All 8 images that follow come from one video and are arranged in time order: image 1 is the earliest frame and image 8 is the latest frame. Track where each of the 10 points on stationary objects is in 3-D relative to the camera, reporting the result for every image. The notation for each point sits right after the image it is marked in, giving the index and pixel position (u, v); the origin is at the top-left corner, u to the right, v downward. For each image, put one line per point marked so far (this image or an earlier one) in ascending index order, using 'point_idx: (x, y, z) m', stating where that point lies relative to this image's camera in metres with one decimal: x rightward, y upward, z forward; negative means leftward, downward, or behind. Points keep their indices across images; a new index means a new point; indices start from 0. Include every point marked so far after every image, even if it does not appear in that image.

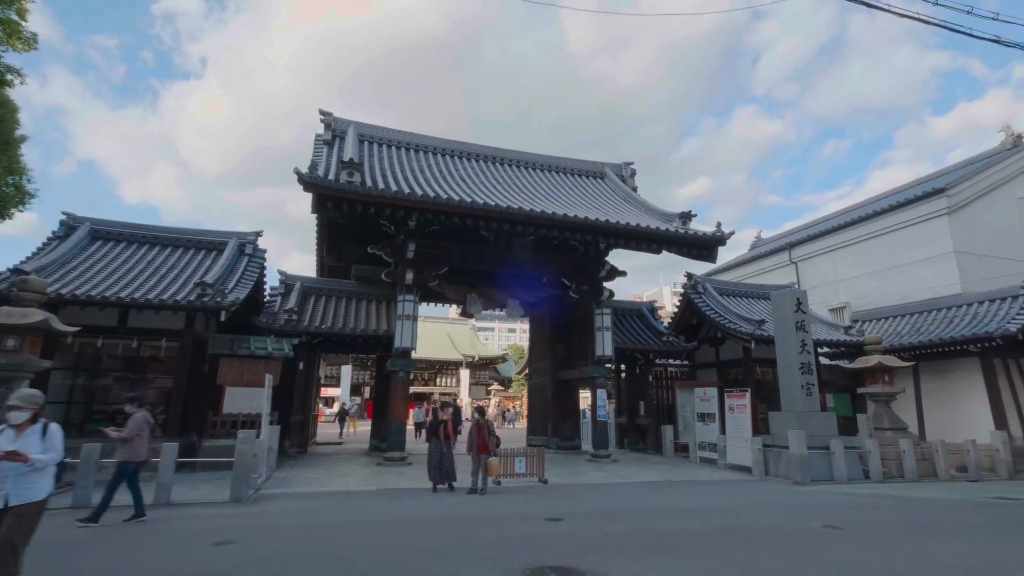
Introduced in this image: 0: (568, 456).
0: (+1.4, -4.2, +13.2) m
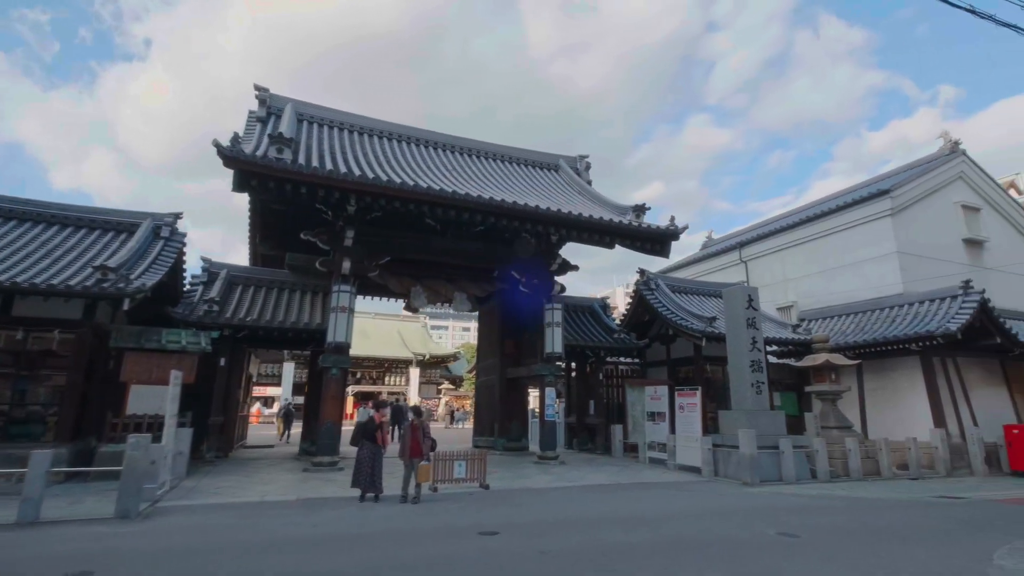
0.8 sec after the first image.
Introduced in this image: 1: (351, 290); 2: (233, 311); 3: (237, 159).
0: (+0.1, -4.1, +12.6) m
1: (-3.5, -0.1, +11.2) m
2: (-6.2, -0.5, +11.7) m
3: (-4.8, +2.2, +9.1) m
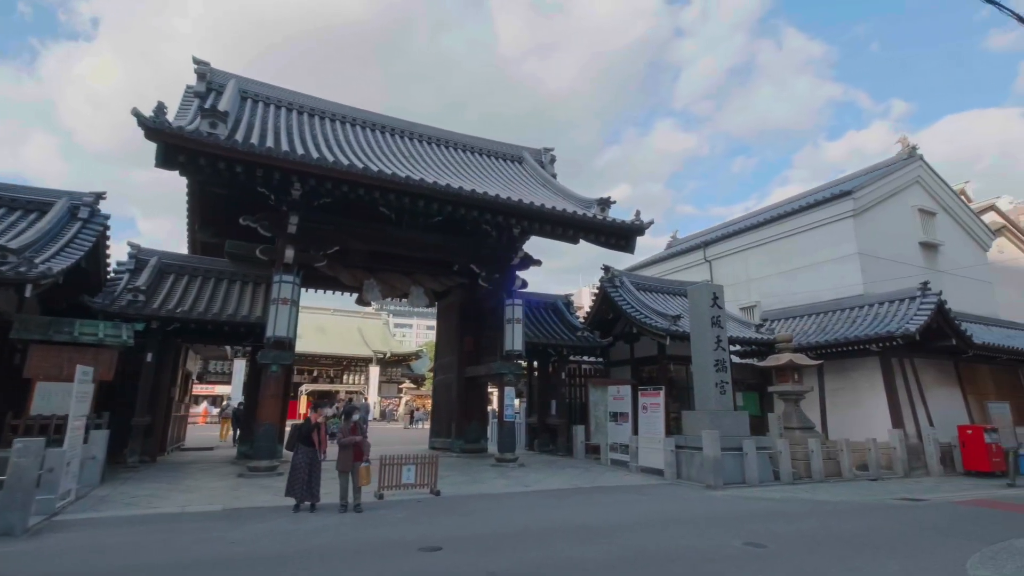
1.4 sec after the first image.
0: (-0.9, -3.9, +11.9) m
1: (-4.3, +0.1, +10.4) m
2: (-7.1, -0.3, +10.6) m
3: (-5.5, +2.5, +8.2) m
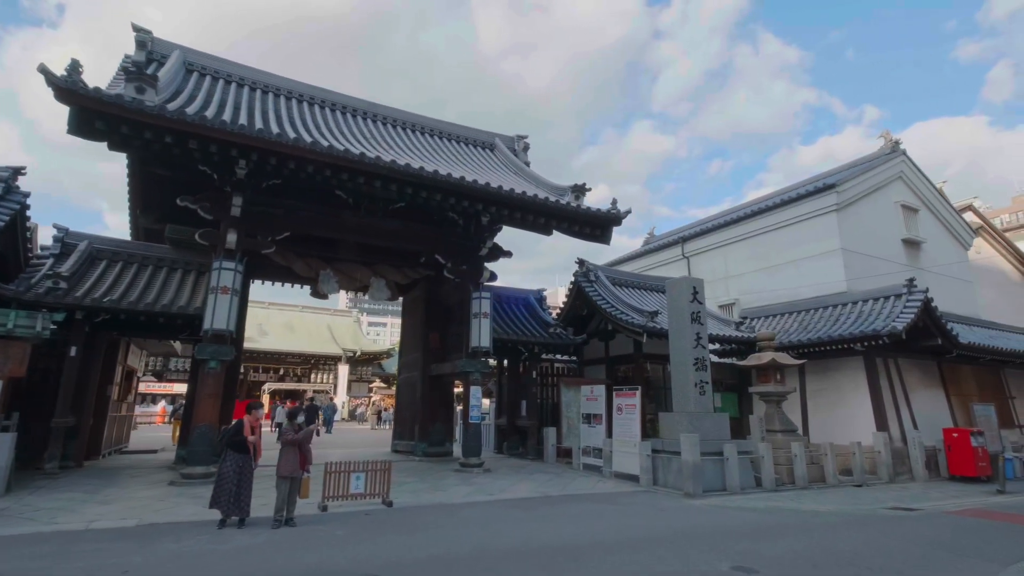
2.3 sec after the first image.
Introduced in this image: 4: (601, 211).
0: (-1.7, -3.8, +11.1) m
1: (-5.0, +0.4, +9.4) m
2: (-7.7, 0.0, +9.5) m
3: (-5.9, +2.7, +7.1) m
4: (+1.8, +1.6, +10.6) m
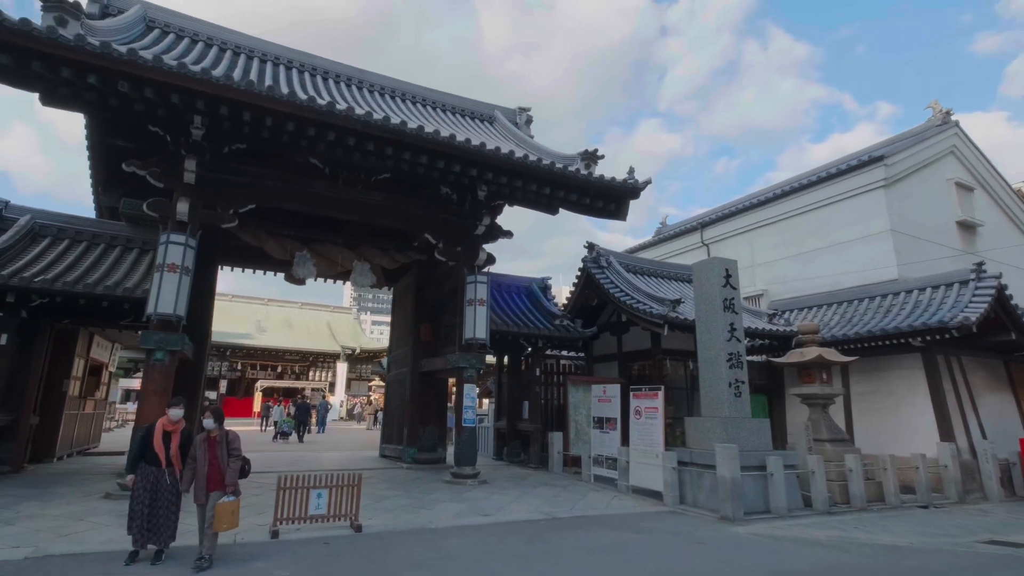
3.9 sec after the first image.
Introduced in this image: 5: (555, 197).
0: (-1.7, -3.5, +9.7) m
1: (-4.9, +0.7, +8.0) m
2: (-7.7, +0.3, +8.2) m
3: (-6.0, +3.0, +5.8) m
4: (+1.8, +1.9, +9.2) m
5: (+0.8, +1.6, +9.6) m
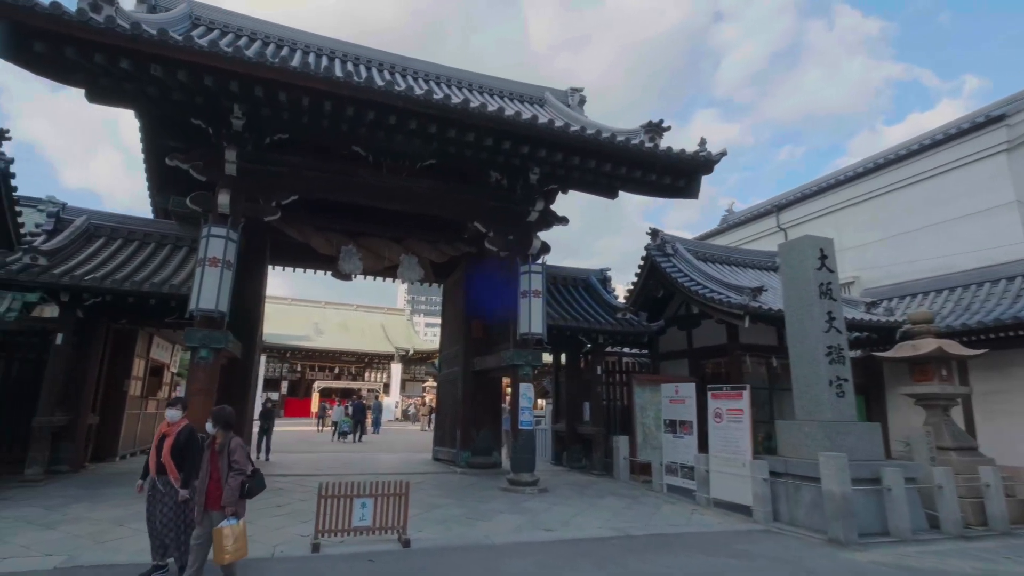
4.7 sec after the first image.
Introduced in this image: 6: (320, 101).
0: (-0.6, -3.3, +9.0) m
1: (-4.1, +0.8, +7.7) m
2: (-6.9, +0.3, +8.1) m
3: (-5.4, +3.1, +5.6) m
4: (+2.7, +2.1, +8.2) m
5: (+1.7, +1.8, +8.7) m
6: (-2.6, +2.5, +7.3) m
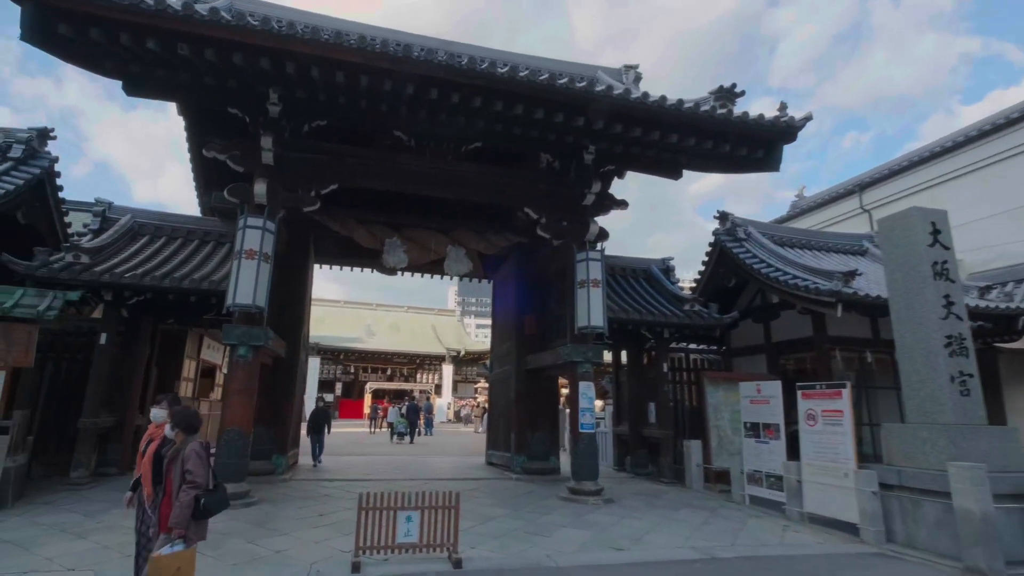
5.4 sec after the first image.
0: (+0.3, -3.2, +8.2) m
1: (-3.4, +0.8, +7.3) m
2: (-6.1, +0.3, +8.0) m
3: (-4.9, +3.1, +5.3) m
4: (+3.4, +2.3, +7.1) m
5: (+2.5, +2.0, +7.7) m
6: (-1.9, +2.7, +6.7) m
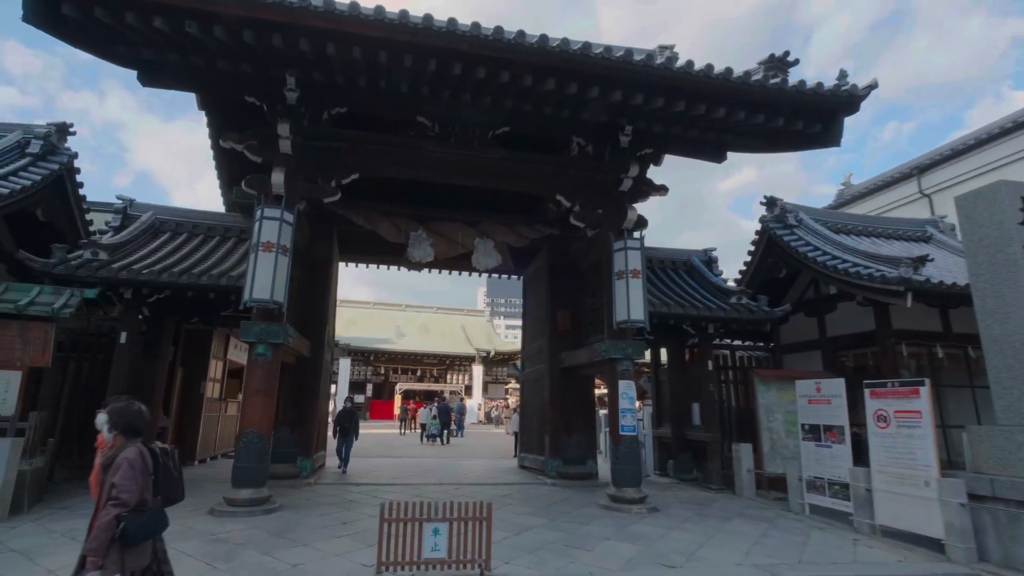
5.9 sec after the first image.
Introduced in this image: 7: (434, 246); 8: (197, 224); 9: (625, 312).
0: (+0.8, -3.1, +7.7) m
1: (-3.0, +0.9, +6.9) m
2: (-5.6, +0.4, +7.8) m
3: (-4.6, +3.2, +5.0) m
4: (+3.8, +2.5, +6.4) m
5: (+2.9, +2.1, +7.1) m
6: (-1.6, +2.7, +6.3) m
7: (-1.3, +0.7, +8.7) m
8: (-5.5, +1.1, +9.2) m
9: (+1.6, -0.3, +7.5) m
